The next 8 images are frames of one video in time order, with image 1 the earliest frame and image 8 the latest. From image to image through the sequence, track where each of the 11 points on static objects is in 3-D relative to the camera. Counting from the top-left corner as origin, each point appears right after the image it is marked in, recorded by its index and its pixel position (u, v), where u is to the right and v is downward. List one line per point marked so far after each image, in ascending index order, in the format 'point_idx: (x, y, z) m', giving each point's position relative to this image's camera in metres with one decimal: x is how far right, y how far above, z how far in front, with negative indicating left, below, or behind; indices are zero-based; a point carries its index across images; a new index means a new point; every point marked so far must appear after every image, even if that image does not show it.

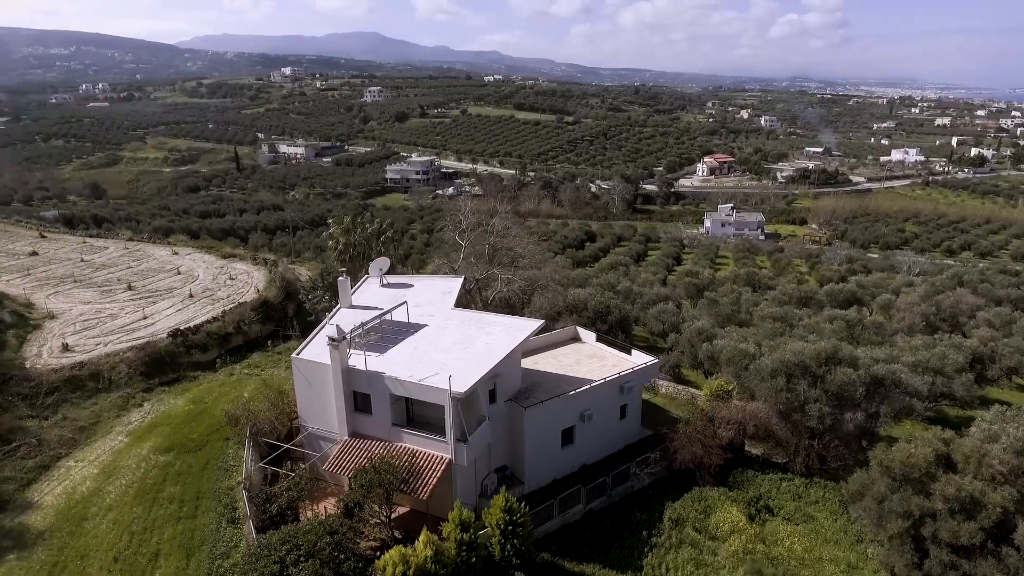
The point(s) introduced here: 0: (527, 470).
0: (+0.5, -5.1, +17.8) m
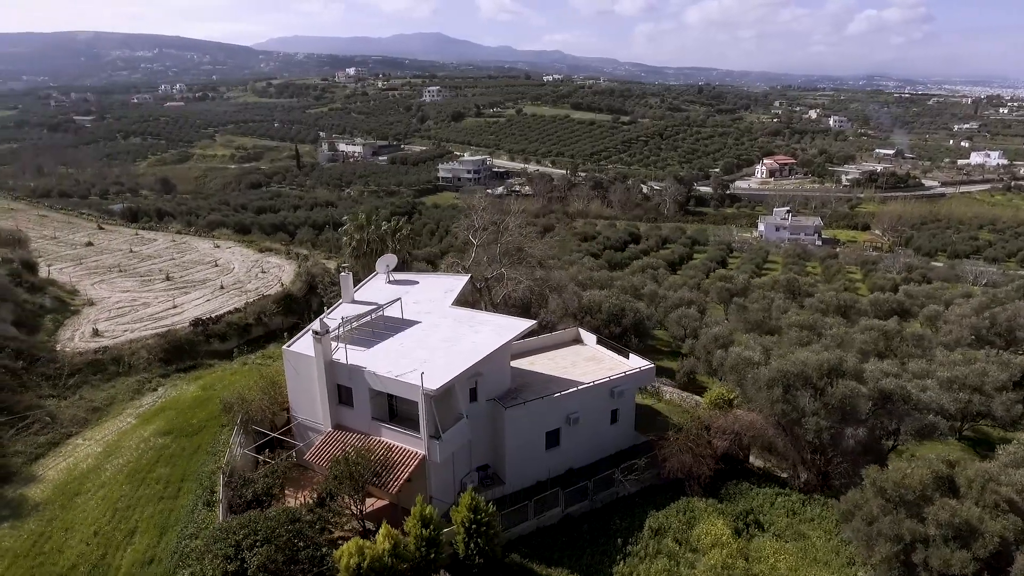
0: (0.0, -5.1, +17.7) m
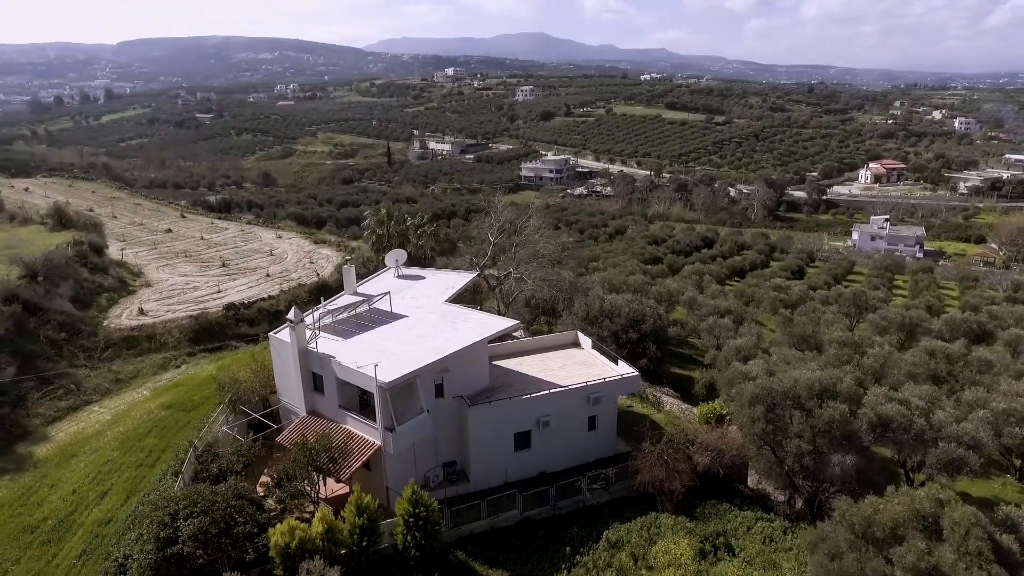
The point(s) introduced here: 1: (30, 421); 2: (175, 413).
0: (-1.1, -5.1, +17.8) m
1: (-14.1, -3.9, +18.5) m
2: (-10.5, -3.9, +19.6) m
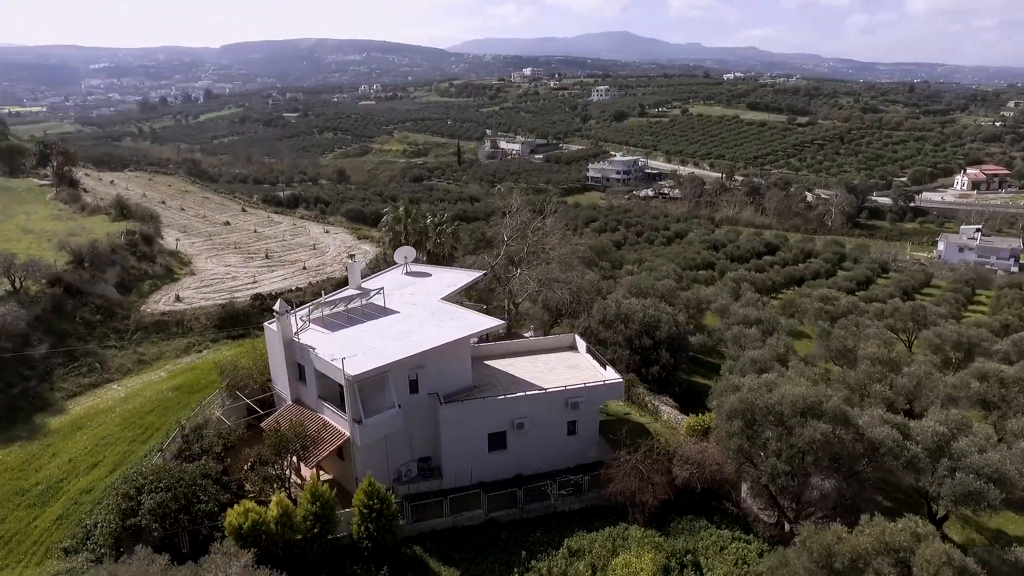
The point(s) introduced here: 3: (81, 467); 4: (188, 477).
0: (-1.9, -5.1, +18.0) m
1: (-14.7, -3.4, +20.2) m
2: (-11.0, -3.5, +20.8) m
3: (-11.2, -4.7, +16.3) m
4: (-7.7, -4.5, +15.0) m
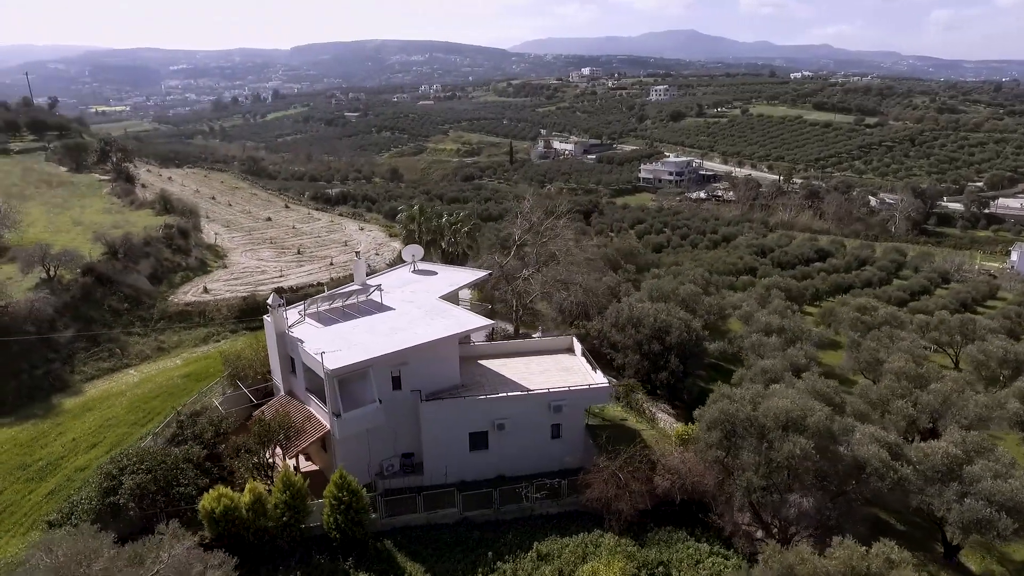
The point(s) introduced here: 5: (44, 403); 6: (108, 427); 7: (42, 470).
0: (-2.5, -5.0, +18.1) m
1: (-15.0, -3.0, +21.5) m
2: (-11.2, -3.2, +21.8) m
3: (-11.9, -4.4, +17.3) m
4: (-8.5, -4.3, +15.7) m
5: (-14.8, -3.6, +19.9) m
6: (-11.9, -4.1, +18.5) m
7: (-12.2, -4.7, +16.3) m
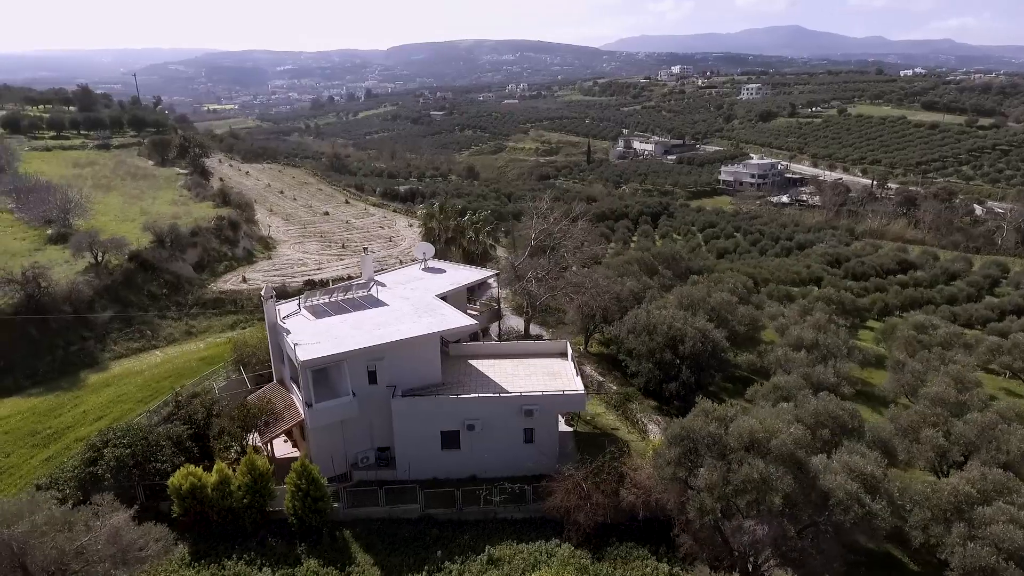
0: (-3.3, -5.0, +18.4) m
1: (-15.2, -2.5, +23.4) m
2: (-11.5, -2.8, +23.2) m
3: (-12.8, -4.0, +18.9) m
4: (-9.7, -4.0, +16.8) m
5: (-15.3, -3.1, +21.8) m
6: (-12.6, -3.7, +20.0) m
7: (-13.2, -4.3, +17.9) m
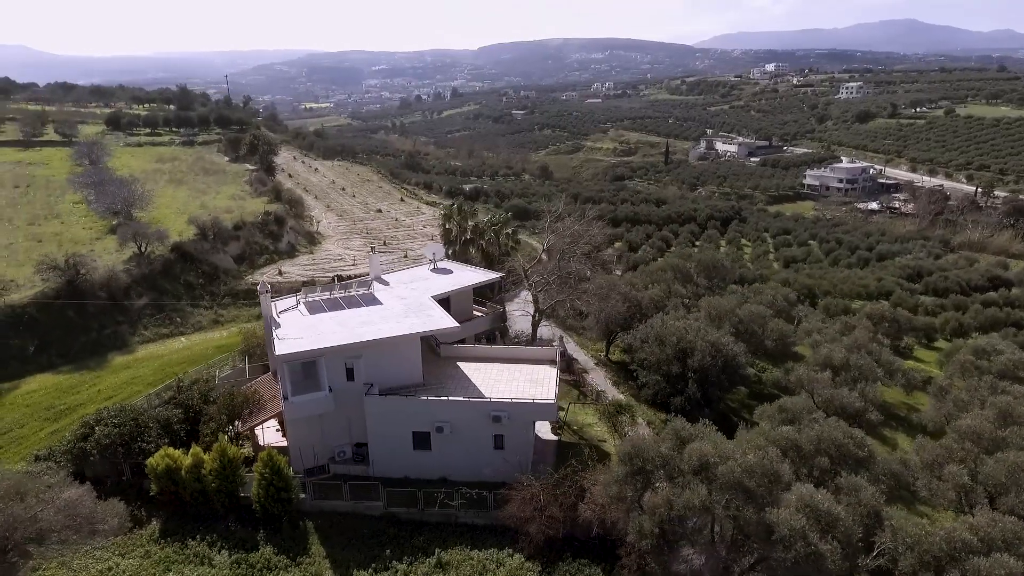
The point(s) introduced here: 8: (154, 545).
0: (-4.2, -5.0, +18.8) m
1: (-15.3, -2.0, +25.3) m
2: (-11.6, -2.5, +24.6) m
3: (-13.5, -3.6, +20.5) m
4: (-10.7, -3.7, +18.0) m
5: (-15.5, -2.6, +23.7) m
6: (-13.1, -3.3, +21.6) m
7: (-14.0, -3.9, +19.6) m
8: (-9.0, -6.5, +15.9) m
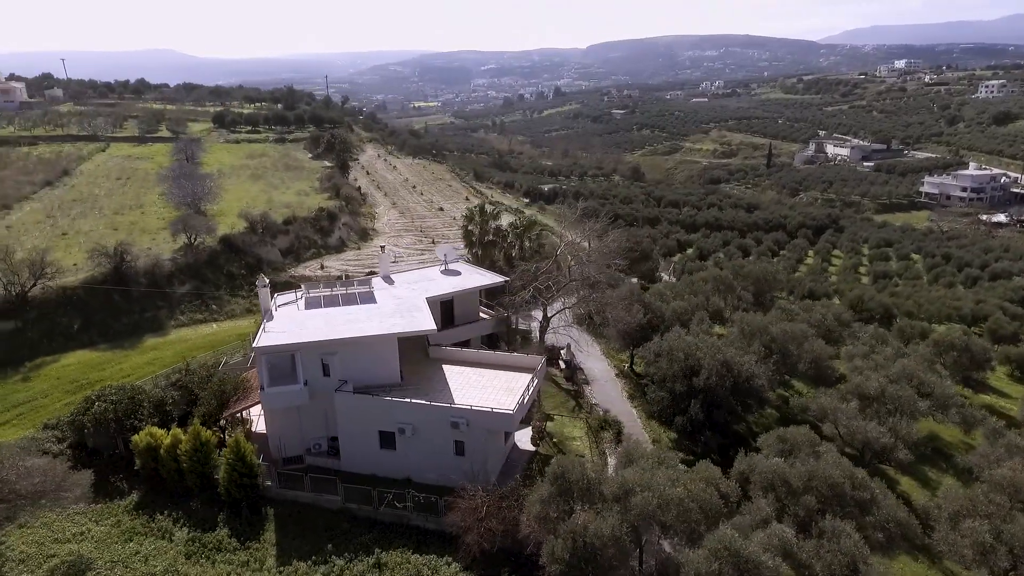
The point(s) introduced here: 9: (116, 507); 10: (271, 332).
0: (-5.3, -4.9, +19.3) m
1: (-15.0, -1.5, +27.5) m
2: (-11.5, -2.2, +26.2) m
3: (-14.1, -3.1, +22.4) m
4: (-11.7, -3.4, +19.5) m
5: (-15.5, -2.1, +25.9) m
6: (-13.5, -2.9, +23.4) m
7: (-14.8, -3.4, +21.6) m
8: (-10.6, -6.2, +17.2) m
9: (-11.0, -6.1, +17.5) m
10: (-7.6, -1.4, +19.8) m
